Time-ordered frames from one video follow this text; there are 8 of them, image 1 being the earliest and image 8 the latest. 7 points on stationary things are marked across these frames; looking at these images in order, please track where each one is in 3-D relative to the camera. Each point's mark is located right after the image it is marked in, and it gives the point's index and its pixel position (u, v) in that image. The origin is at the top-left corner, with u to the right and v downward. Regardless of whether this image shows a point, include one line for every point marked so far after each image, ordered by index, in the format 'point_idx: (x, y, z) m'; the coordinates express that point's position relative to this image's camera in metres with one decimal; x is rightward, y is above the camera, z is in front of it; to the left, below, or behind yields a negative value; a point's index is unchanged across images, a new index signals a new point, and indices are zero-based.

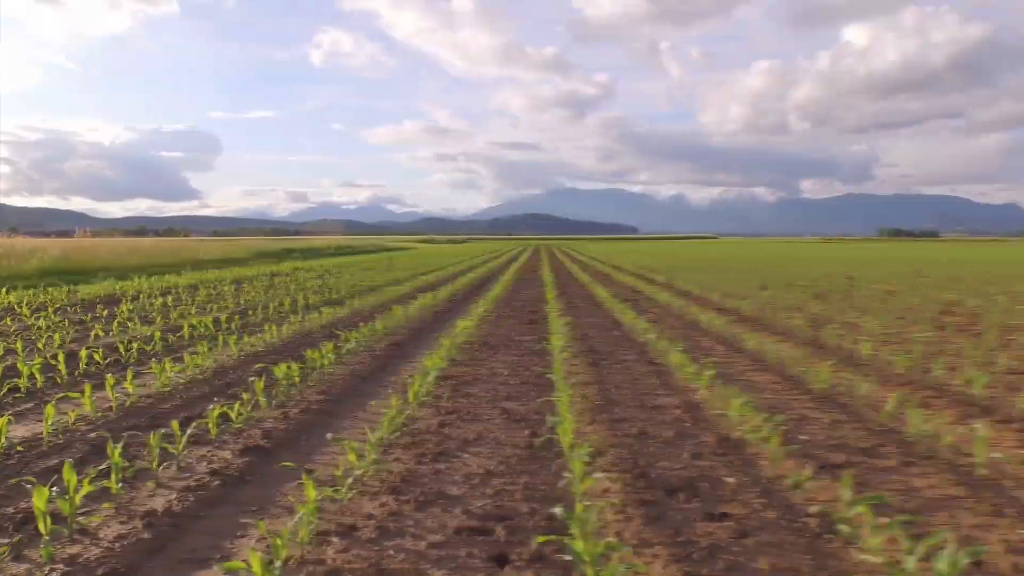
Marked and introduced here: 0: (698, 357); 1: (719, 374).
0: (+2.9, -1.1, +8.9) m
1: (+2.8, -1.2, +7.7) m
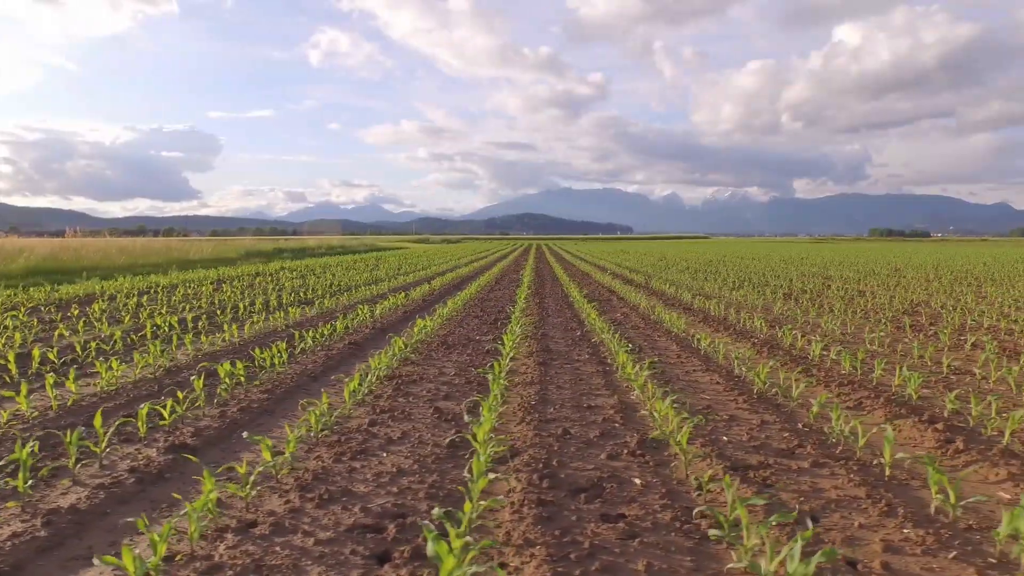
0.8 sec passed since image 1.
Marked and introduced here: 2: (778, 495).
0: (+2.2, -1.1, +8.9) m
1: (+2.1, -1.2, +7.8) m
2: (+2.0, -1.5, +4.2) m
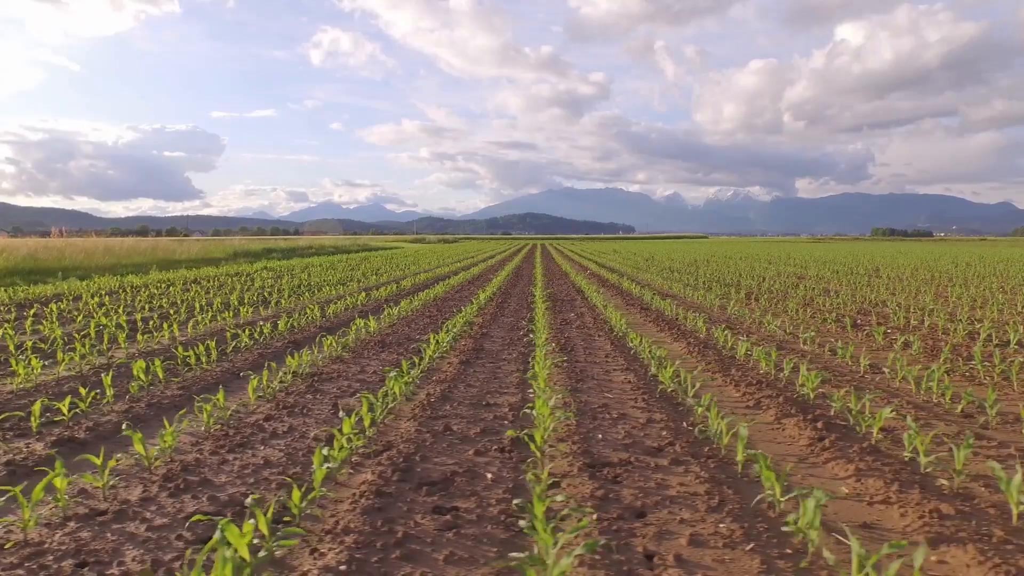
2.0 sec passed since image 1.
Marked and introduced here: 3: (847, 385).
0: (+1.1, -1.1, +9.1) m
1: (+1.0, -1.2, +7.9) m
2: (+0.8, -1.6, +4.3) m
3: (+4.5, -1.3, +7.4) m
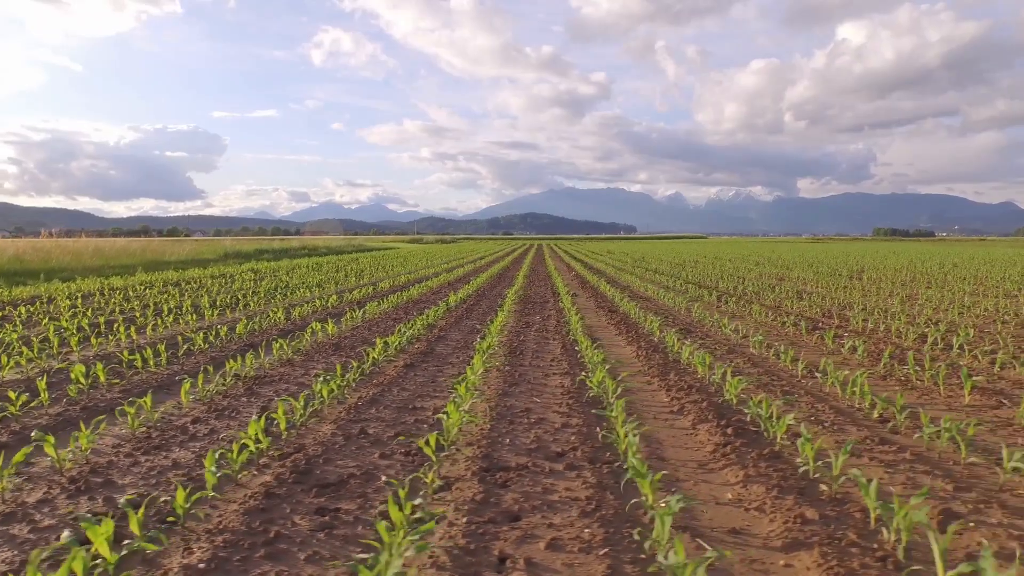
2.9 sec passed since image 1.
0: (+0.2, -1.2, +9.2) m
1: (+0.1, -1.3, +8.1) m
2: (-0.1, -1.6, +4.4) m
3: (+3.6, -1.4, +7.6) m
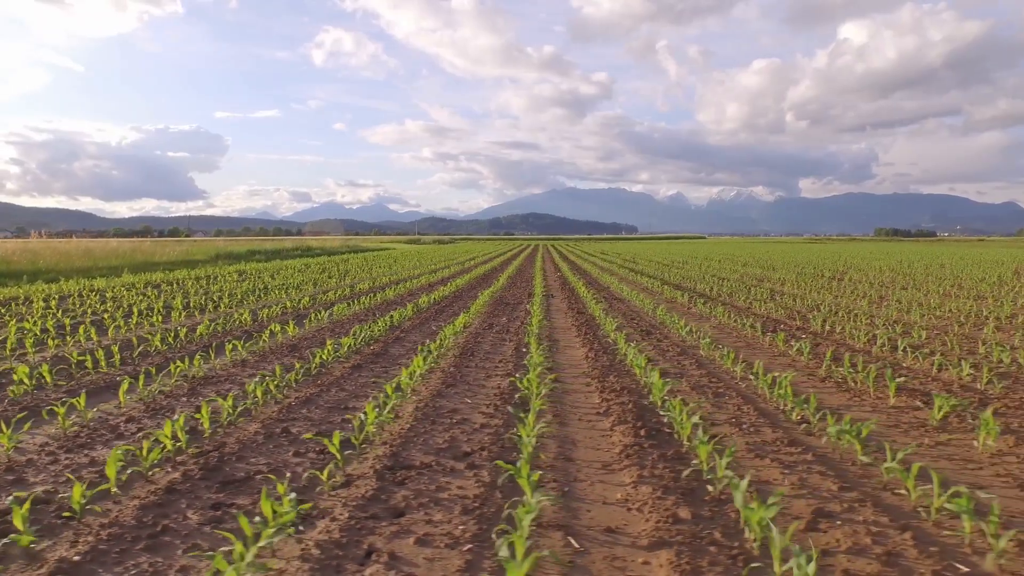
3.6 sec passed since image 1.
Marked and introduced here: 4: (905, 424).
0: (-0.7, -1.2, +9.4) m
1: (-0.8, -1.3, +8.2) m
2: (-1.0, -1.7, +4.6) m
3: (+2.7, -1.4, +7.7) m
4: (+4.6, -1.6, +6.5) m
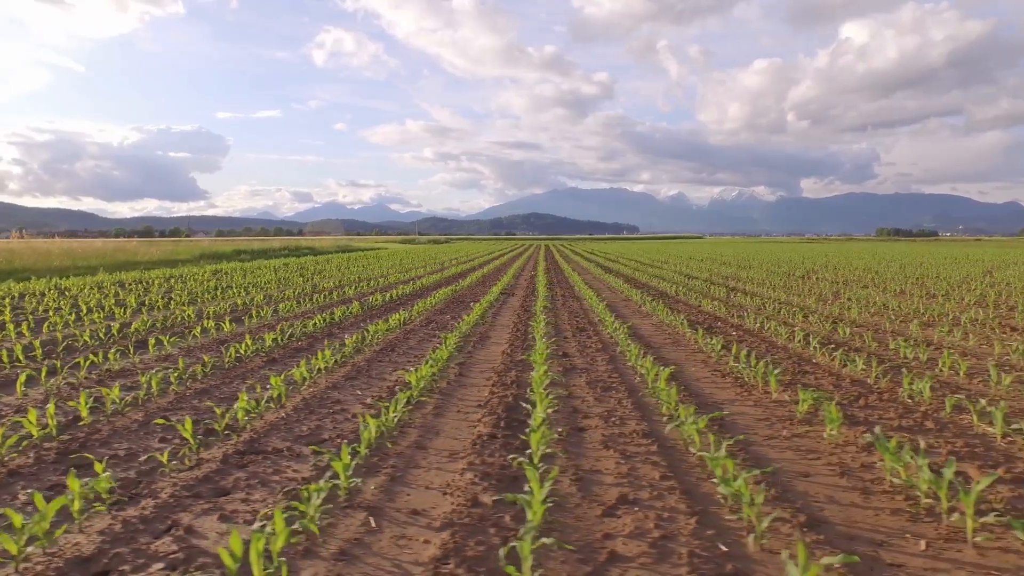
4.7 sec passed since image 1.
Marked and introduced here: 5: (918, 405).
0: (-2.1, -1.2, +9.6) m
1: (-2.2, -1.3, +8.4) m
2: (-2.4, -1.6, +4.8) m
3: (+1.3, -1.4, +7.9) m
4: (+3.1, -1.5, +6.8) m
5: (+5.1, -1.5, +6.9) m
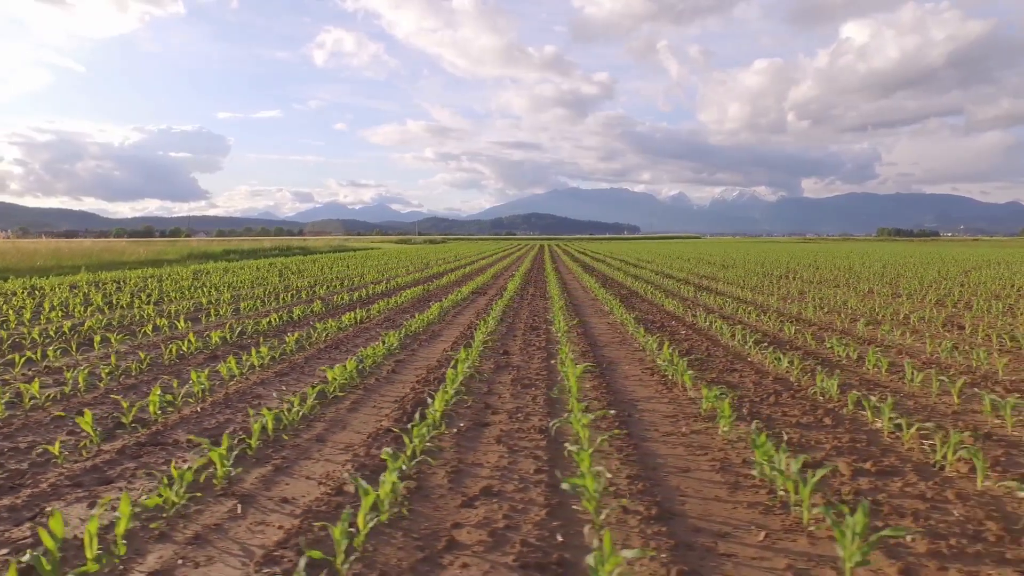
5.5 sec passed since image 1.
0: (-3.2, -1.2, +9.7) m
1: (-3.3, -1.3, +8.6) m
2: (-3.5, -1.6, +5.0) m
3: (+0.2, -1.3, +8.1) m
4: (+2.1, -1.5, +6.9) m
5: (+4.0, -1.5, +7.1) m
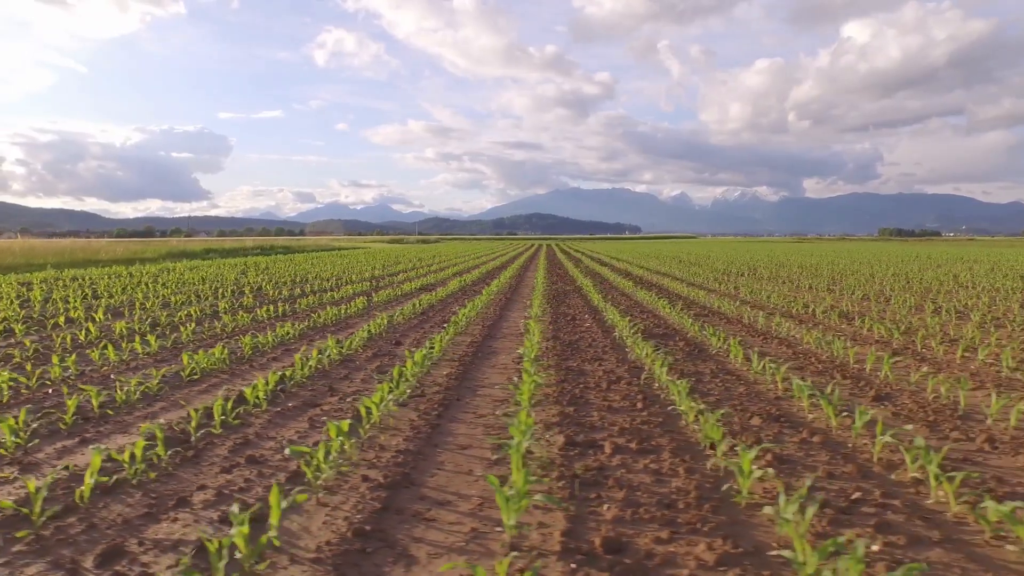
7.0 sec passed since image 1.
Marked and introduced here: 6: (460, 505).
0: (-5.2, -1.0, +10.1) m
1: (-5.3, -1.1, +9.0) m
2: (-5.6, -1.5, +5.3) m
3: (-1.8, -1.2, +8.4) m
4: (0.0, -1.4, +7.2) m
5: (+1.9, -1.3, +7.4) m
6: (-0.4, -1.7, +4.4) m
